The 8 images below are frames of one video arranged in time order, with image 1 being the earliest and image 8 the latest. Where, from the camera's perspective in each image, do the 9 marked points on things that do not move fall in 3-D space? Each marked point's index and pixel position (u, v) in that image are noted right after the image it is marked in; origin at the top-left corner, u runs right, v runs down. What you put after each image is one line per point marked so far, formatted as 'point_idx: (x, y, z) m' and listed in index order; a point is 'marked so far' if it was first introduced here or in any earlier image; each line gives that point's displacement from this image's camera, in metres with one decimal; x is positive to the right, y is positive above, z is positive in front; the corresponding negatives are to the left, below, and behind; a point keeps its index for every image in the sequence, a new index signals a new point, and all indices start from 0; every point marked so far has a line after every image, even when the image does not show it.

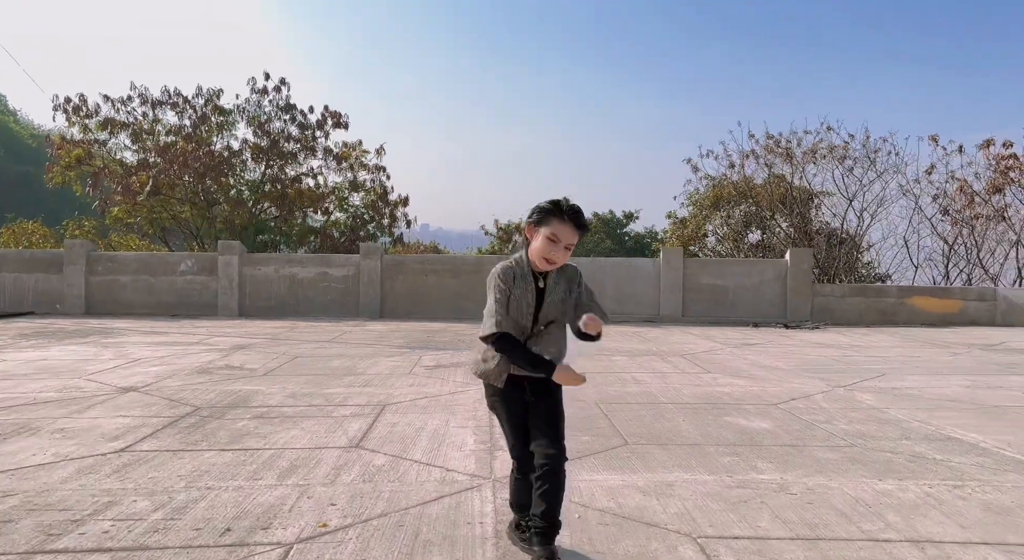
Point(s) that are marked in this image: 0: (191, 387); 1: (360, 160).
0: (-3.5, -1.2, +5.7) m
1: (-5.2, +4.1, +18.1) m
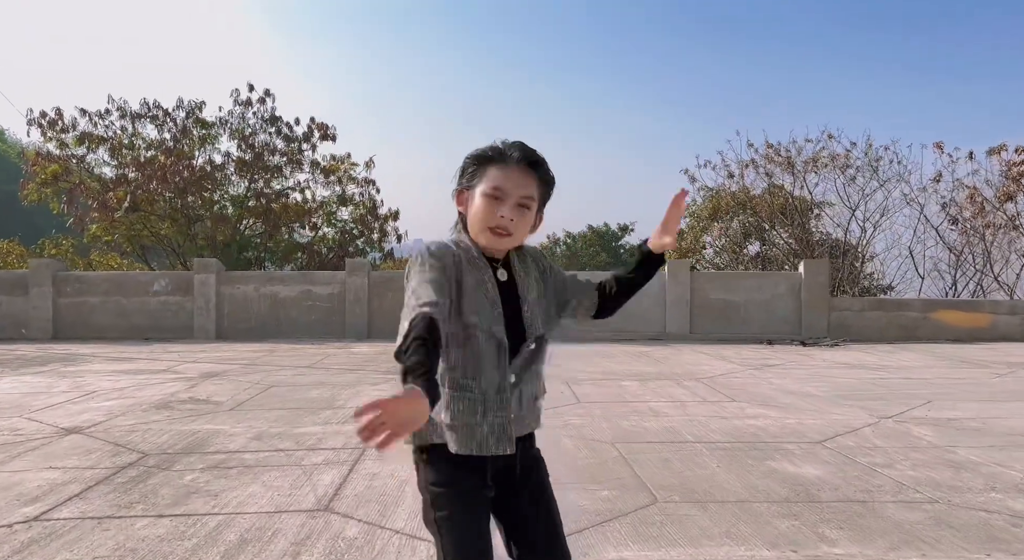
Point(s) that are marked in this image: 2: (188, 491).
0: (-3.4, -1.4, +4.9) m
1: (-5.4, +3.5, +17.4) m
2: (-2.1, -1.4, +3.5) m
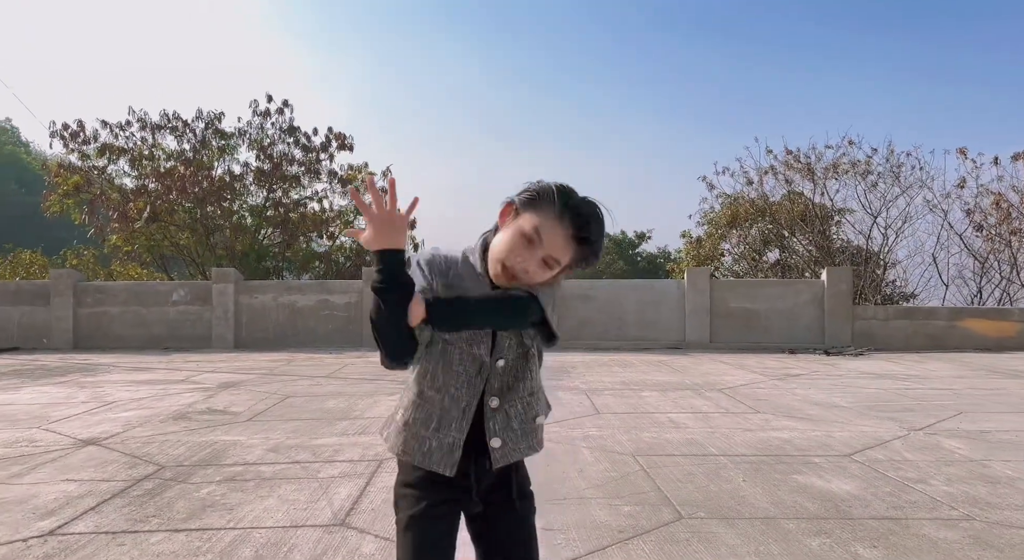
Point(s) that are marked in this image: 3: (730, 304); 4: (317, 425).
0: (-3.3, -1.5, +4.9) m
1: (-4.9, +3.2, +17.6) m
2: (-2.0, -1.5, +3.5) m
3: (+4.3, -0.5, +10.5) m
4: (-2.0, -1.5, +5.3) m
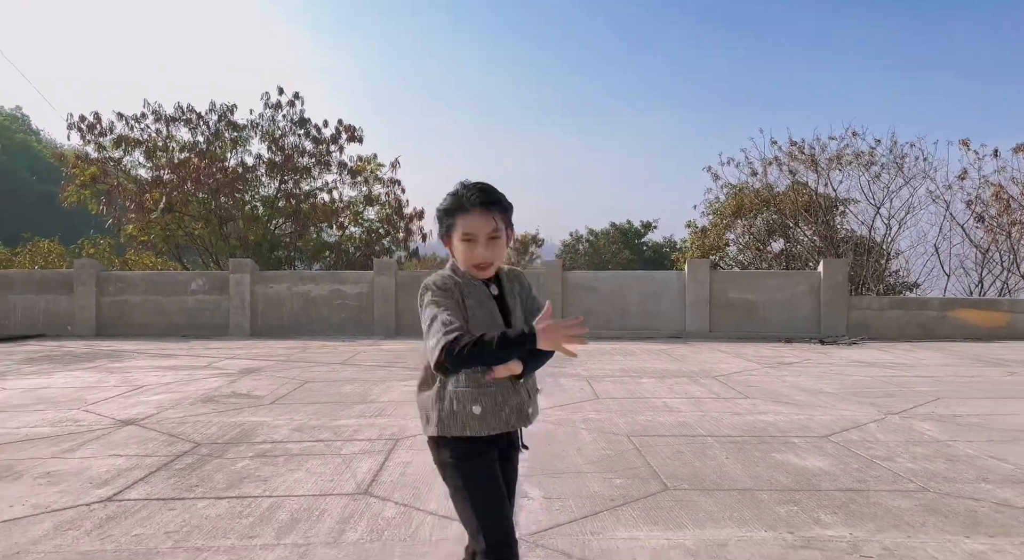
0: (-3.2, -1.4, +5.4) m
1: (-4.7, +3.6, +17.9) m
2: (-2.0, -1.4, +3.9) m
3: (+4.5, -0.3, +10.8) m
4: (-1.9, -1.4, +5.7) m
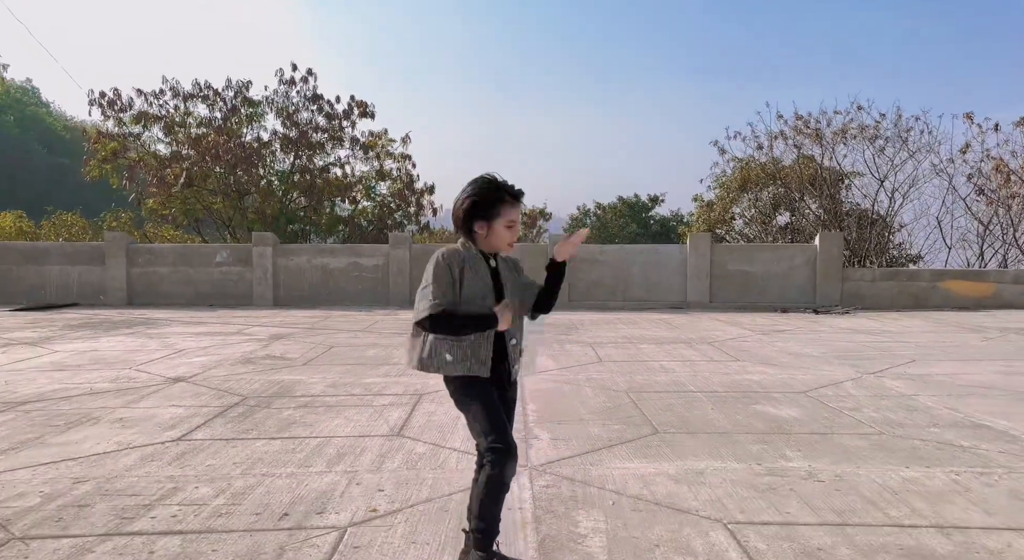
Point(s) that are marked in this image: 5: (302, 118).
0: (-3.1, -1.1, +6.0) m
1: (-4.4, +4.5, +18.2) m
2: (-1.9, -1.2, +4.5) m
3: (+4.6, +0.3, +11.2) m
4: (-1.8, -1.1, +6.3) m
5: (-7.1, +5.4, +17.5) m
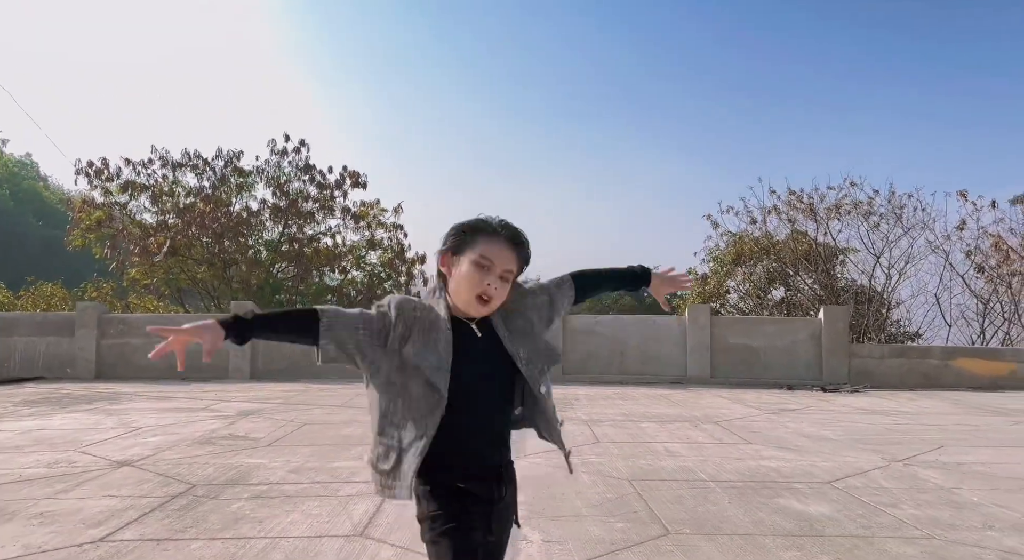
0: (-3.2, -1.8, +5.3) m
1: (-4.7, +2.1, +18.2) m
2: (-2.0, -1.7, +3.8) m
3: (+4.5, -1.2, +10.8) m
4: (-1.9, -1.8, +5.6) m
5: (-7.3, +3.1, +17.6) m
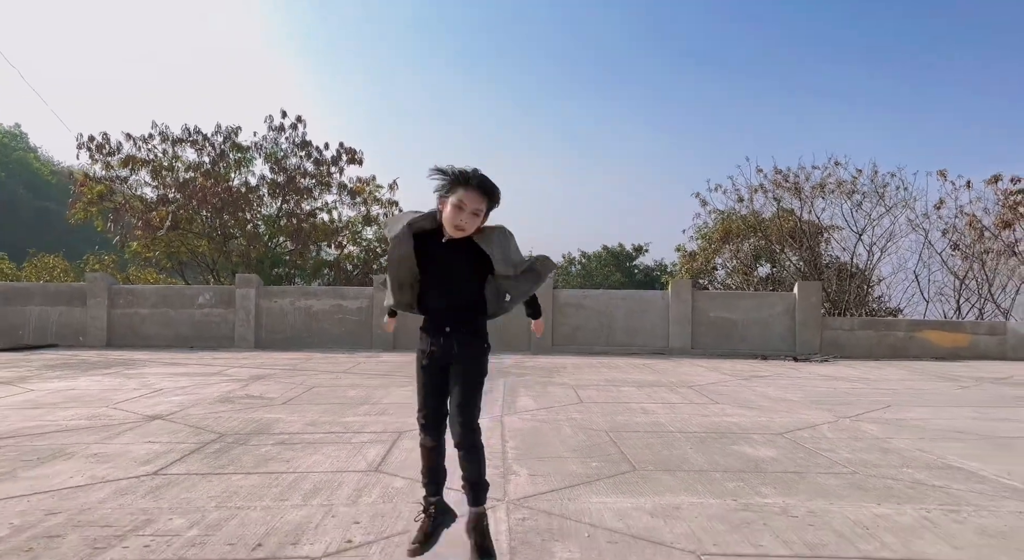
0: (-3.3, -1.5, +5.9) m
1: (-4.9, +3.0, +18.6) m
2: (-2.1, -1.5, +4.4) m
3: (+4.3, -0.7, +11.5) m
4: (-2.0, -1.5, +6.2) m
5: (-7.5, +3.9, +17.9) m
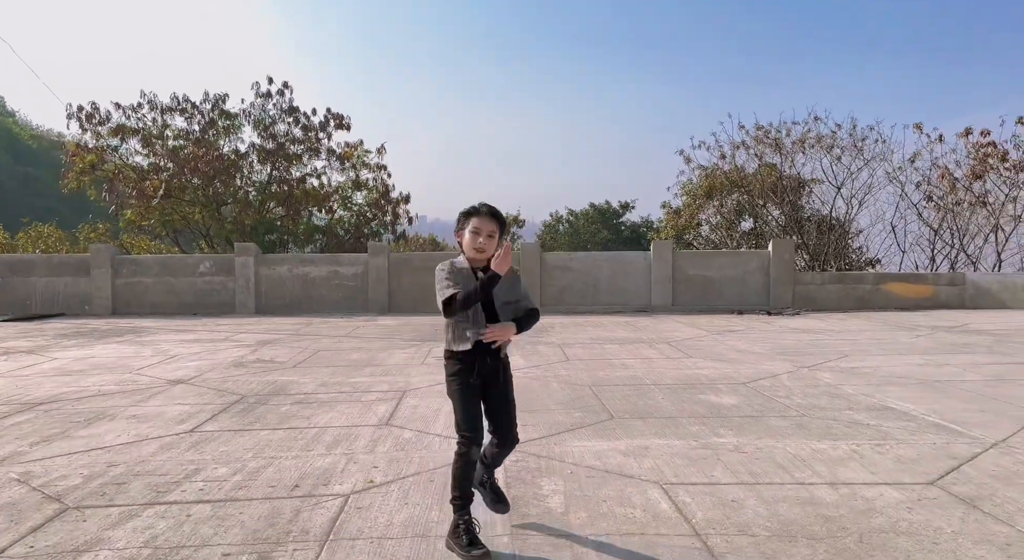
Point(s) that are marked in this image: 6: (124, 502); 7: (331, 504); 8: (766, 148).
0: (-3.4, -1.2, +6.4) m
1: (-5.3, +4.3, +18.7) m
2: (-2.1, -1.3, +5.0) m
3: (+4.1, +0.2, +12.0) m
4: (-2.1, -1.2, +6.8) m
5: (-7.9, +5.1, +17.9) m
6: (-2.4, -1.4, +3.2) m
7: (-1.1, -1.3, +3.1) m
8: (+9.5, +4.8, +19.5) m
